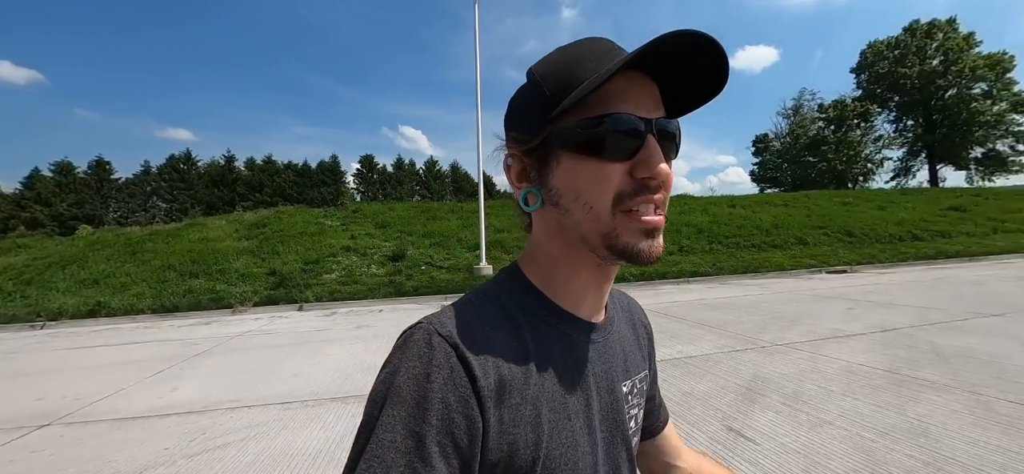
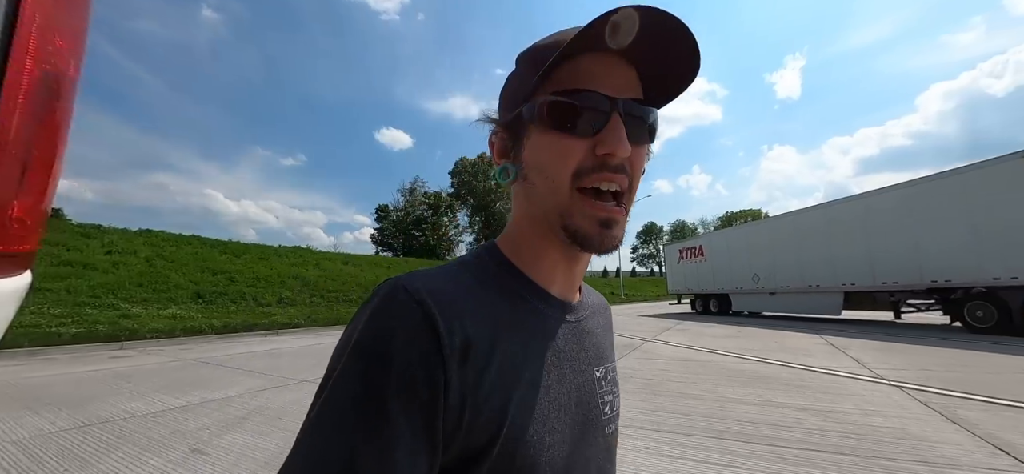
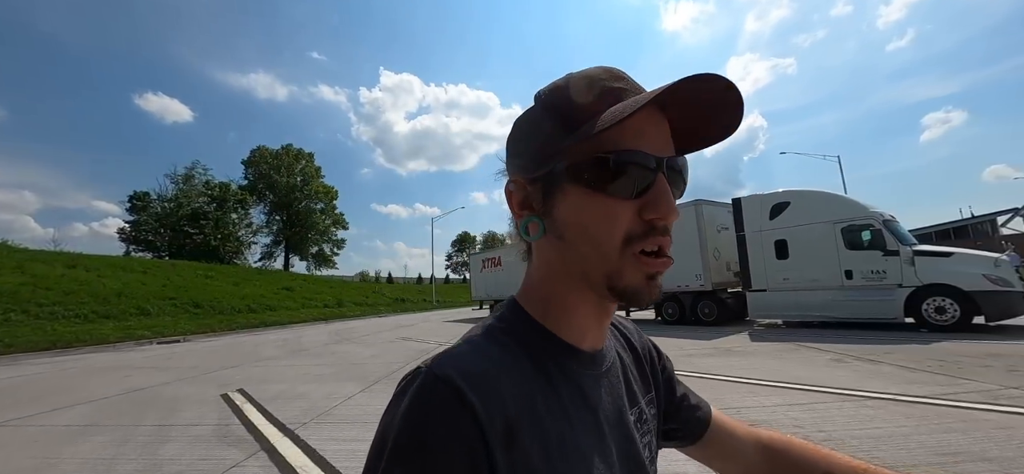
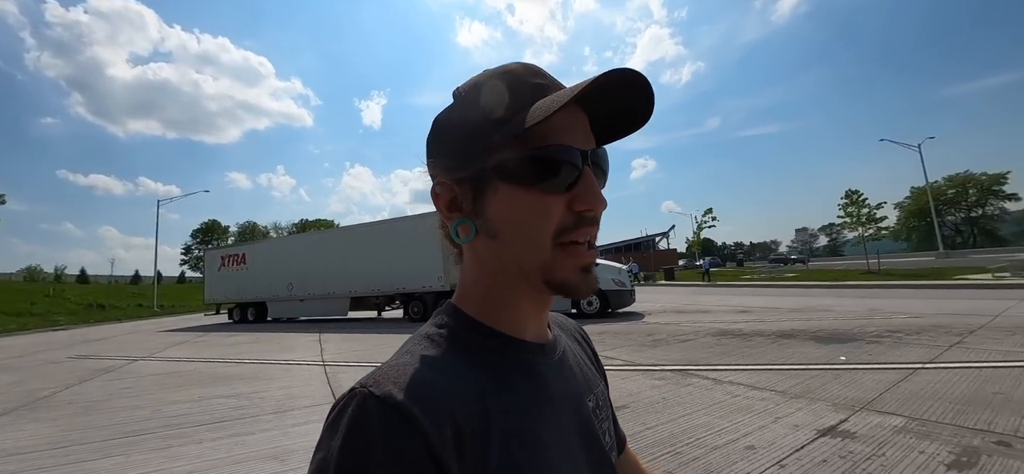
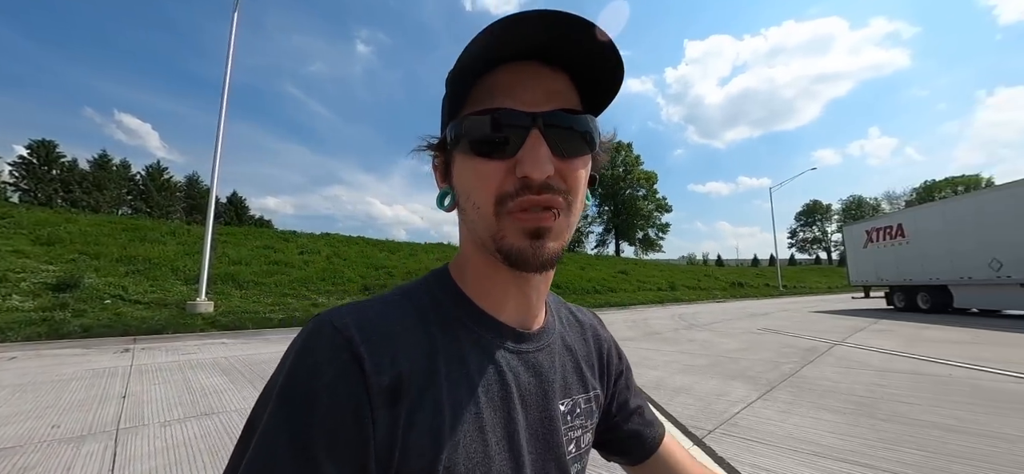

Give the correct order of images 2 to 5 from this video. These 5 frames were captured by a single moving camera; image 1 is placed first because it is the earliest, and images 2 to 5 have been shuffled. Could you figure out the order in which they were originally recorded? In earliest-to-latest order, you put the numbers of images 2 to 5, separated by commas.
5, 2, 3, 4
